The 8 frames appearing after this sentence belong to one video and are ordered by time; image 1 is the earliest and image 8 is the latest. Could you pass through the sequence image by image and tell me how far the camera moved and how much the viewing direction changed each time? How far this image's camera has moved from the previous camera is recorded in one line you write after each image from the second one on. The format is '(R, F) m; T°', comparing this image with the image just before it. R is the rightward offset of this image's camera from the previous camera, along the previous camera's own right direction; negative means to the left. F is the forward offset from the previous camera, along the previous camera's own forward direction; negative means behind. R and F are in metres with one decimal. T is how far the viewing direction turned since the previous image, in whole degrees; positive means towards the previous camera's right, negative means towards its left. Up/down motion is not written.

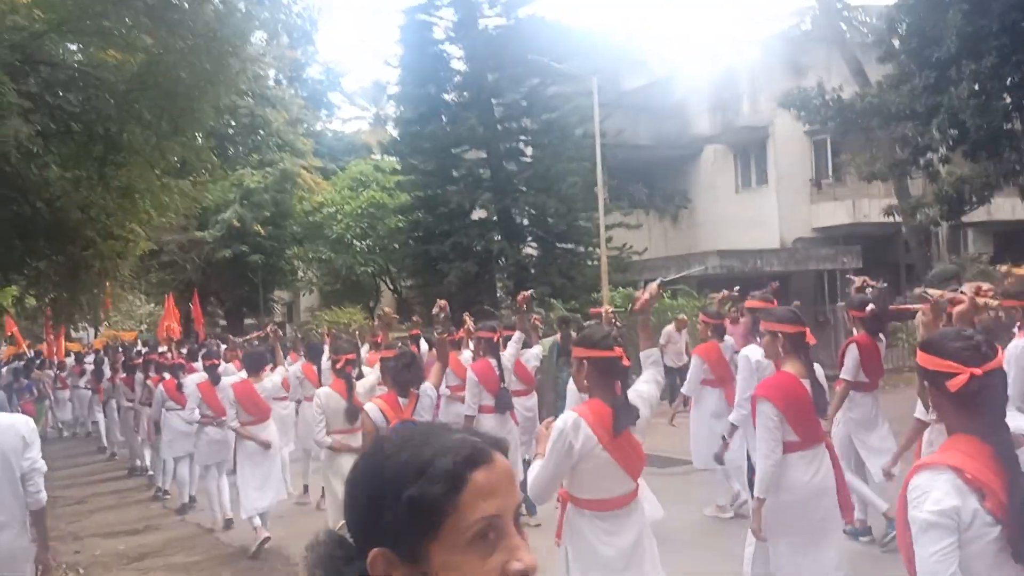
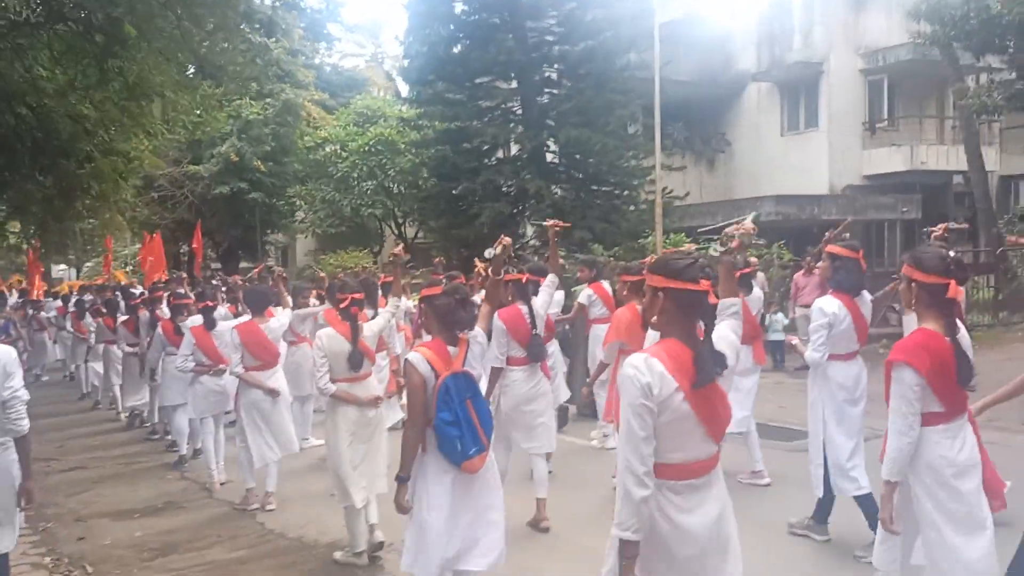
(-1.1, +1.5) m; +1°
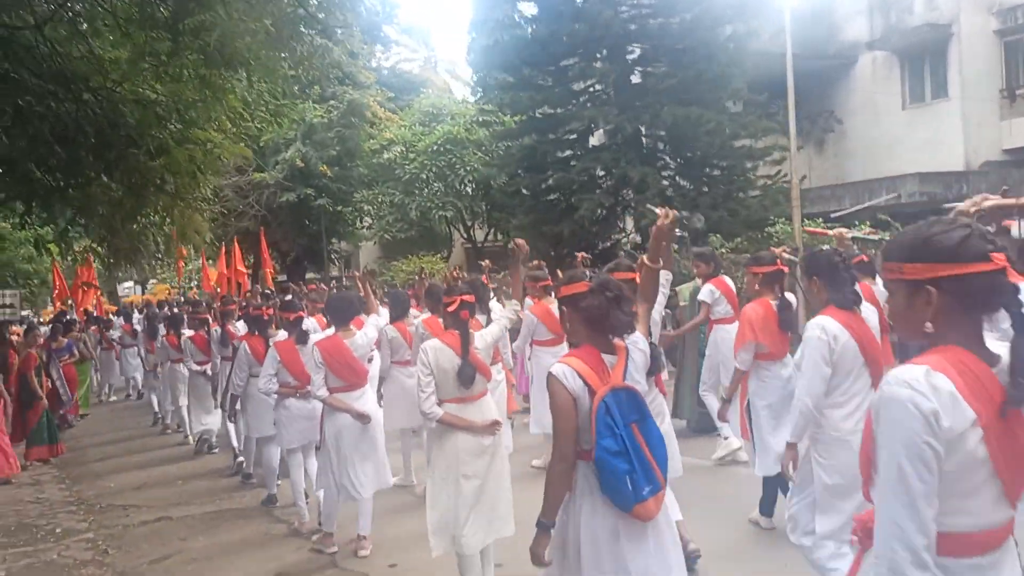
(-1.0, +1.6) m; -4°
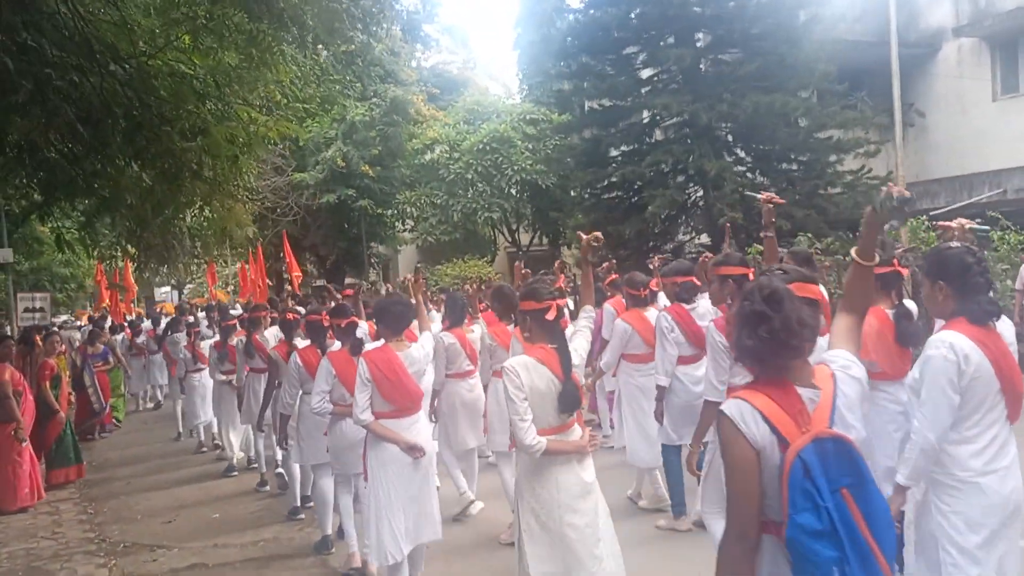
(-0.5, +1.2) m; -2°
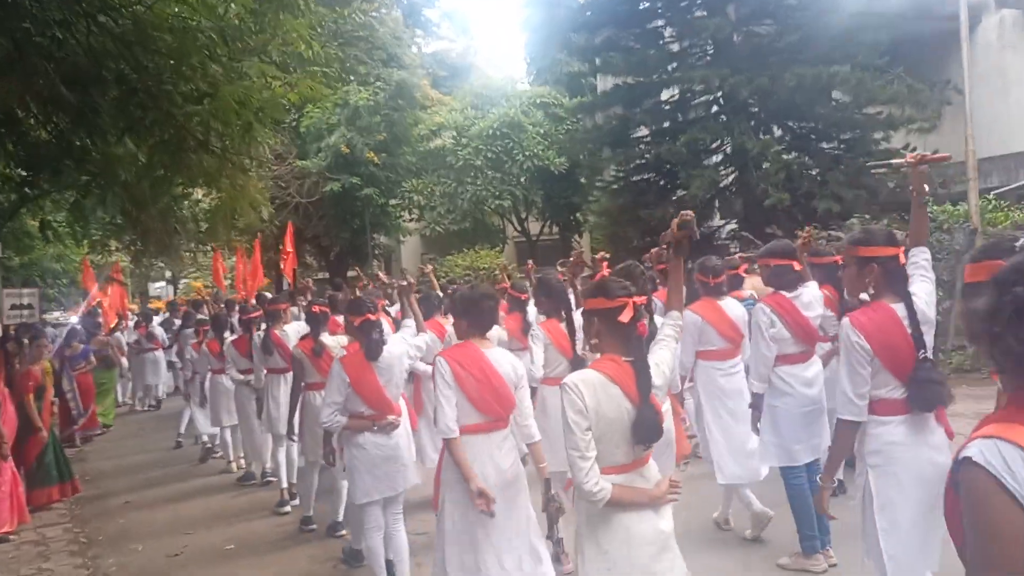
(-0.5, +1.0) m; 0°
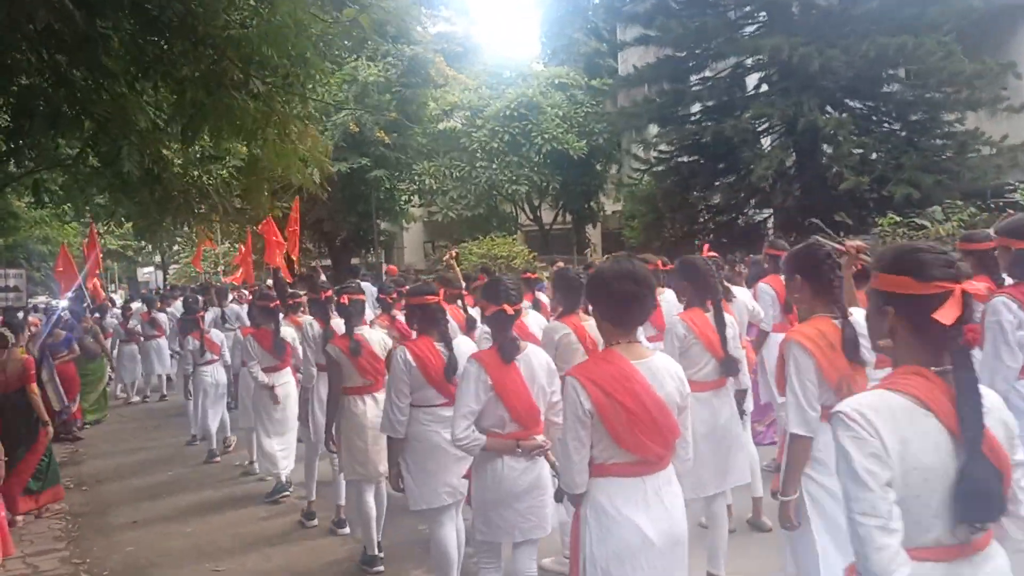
(-0.8, +1.1) m; +1°
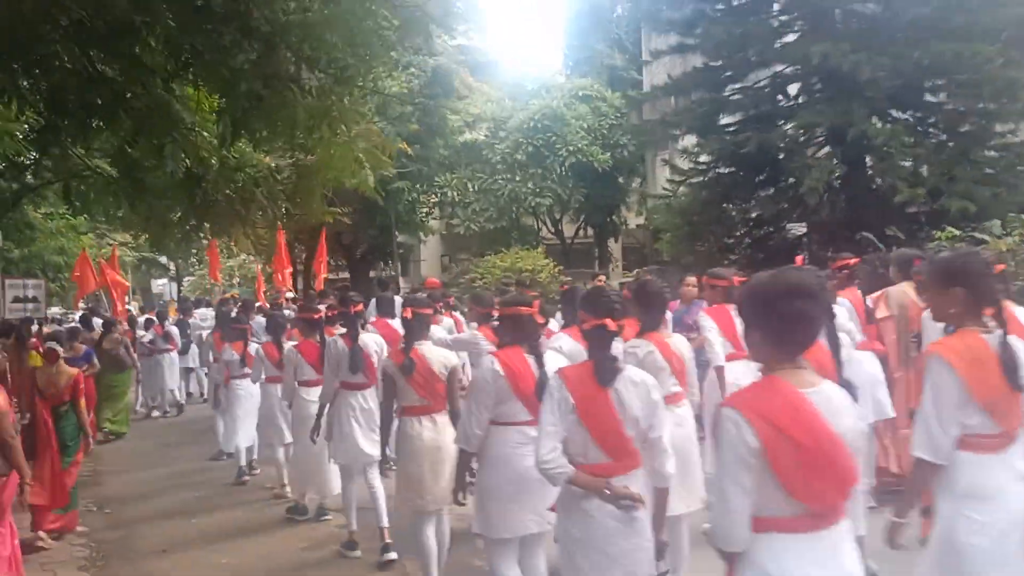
(-0.4, +0.4) m; -1°
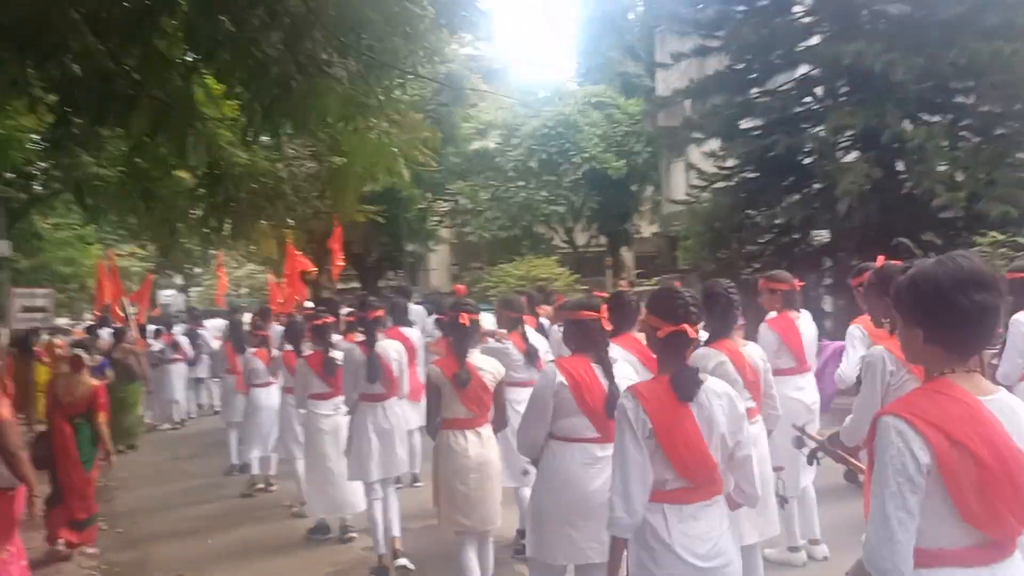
(-0.2, +0.3) m; 0°
